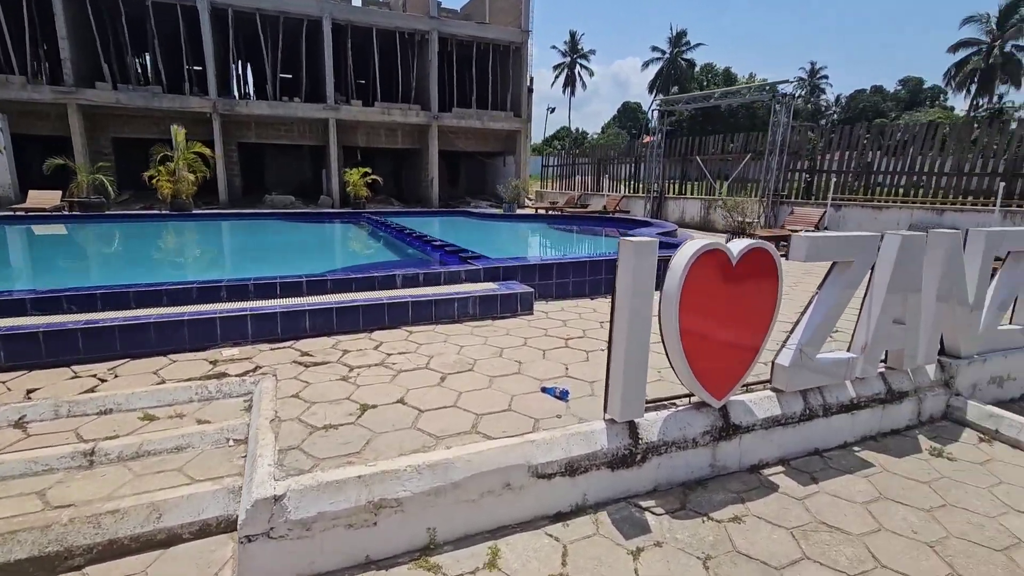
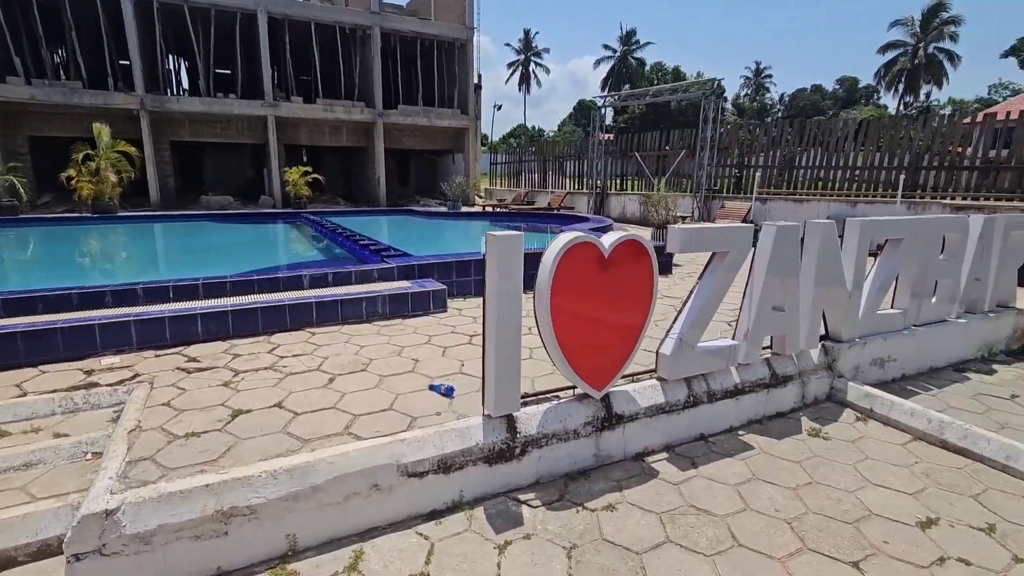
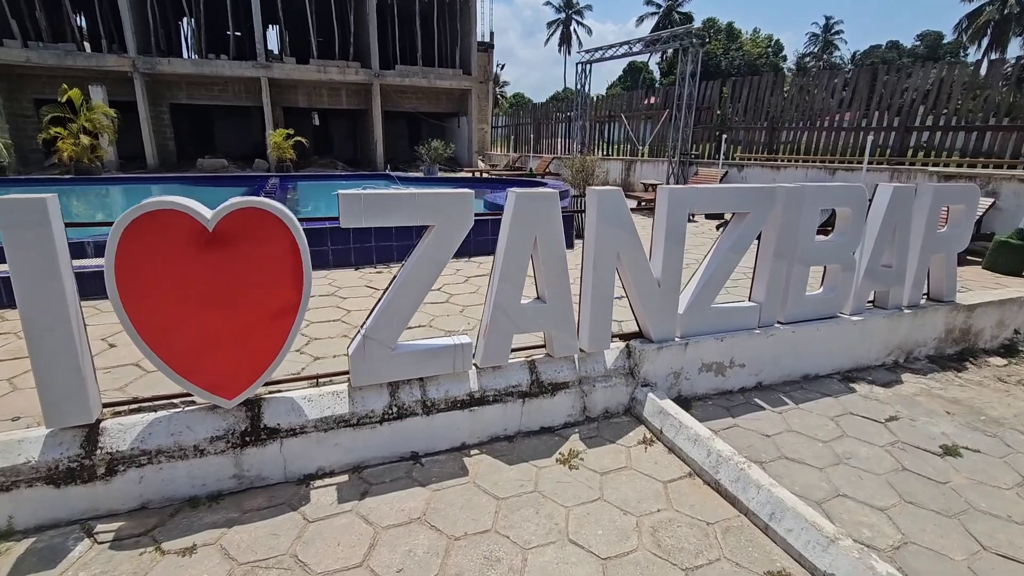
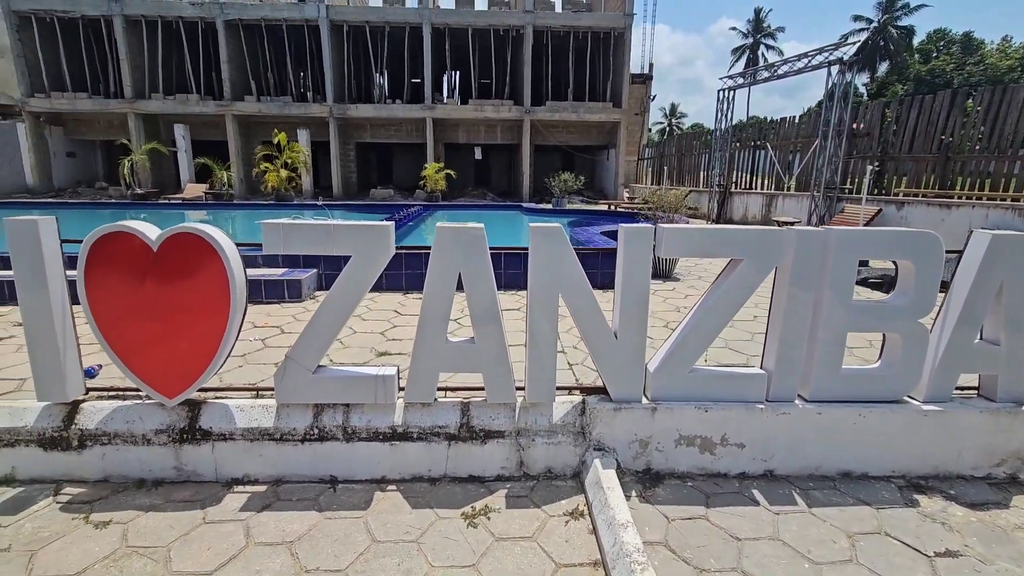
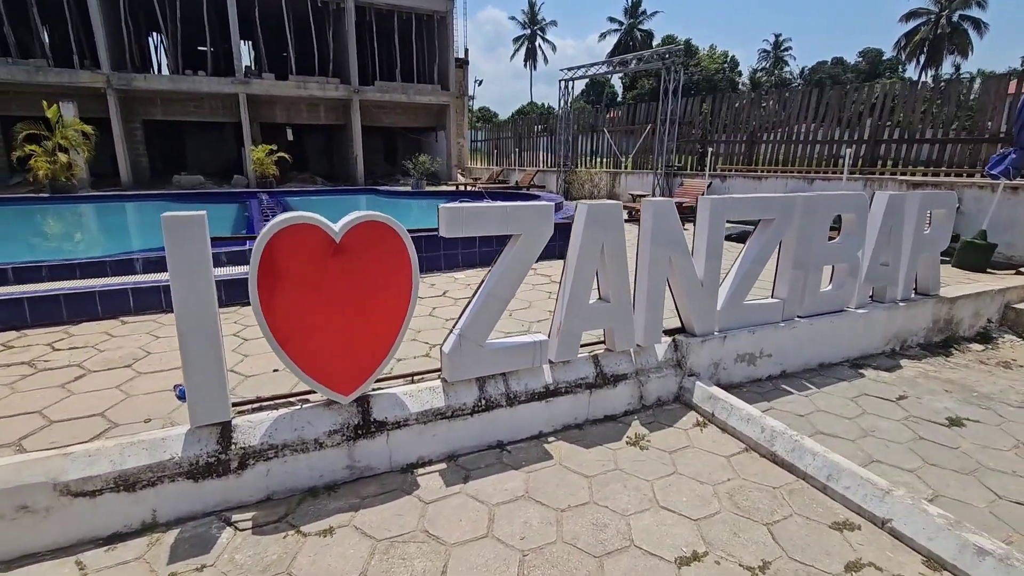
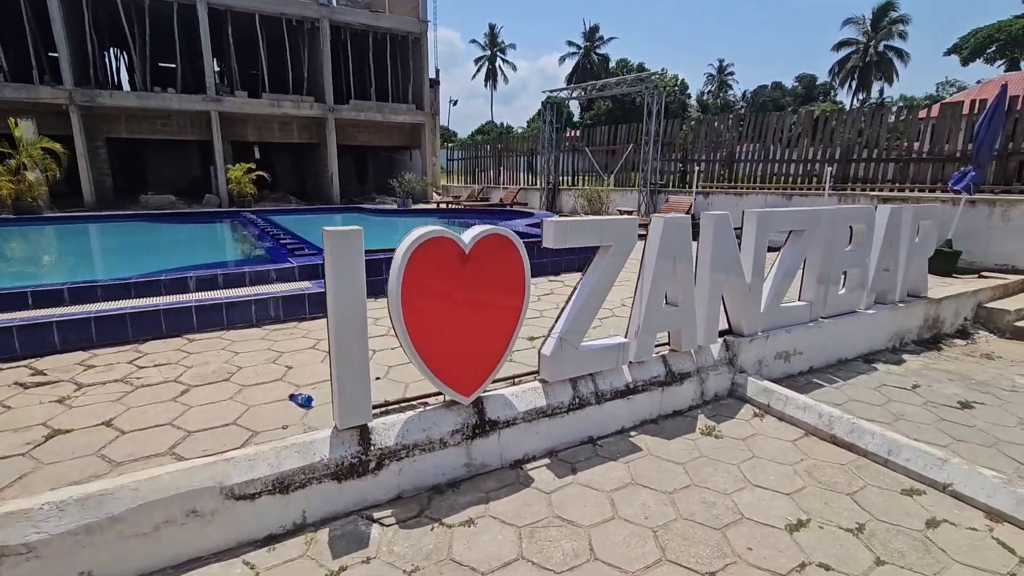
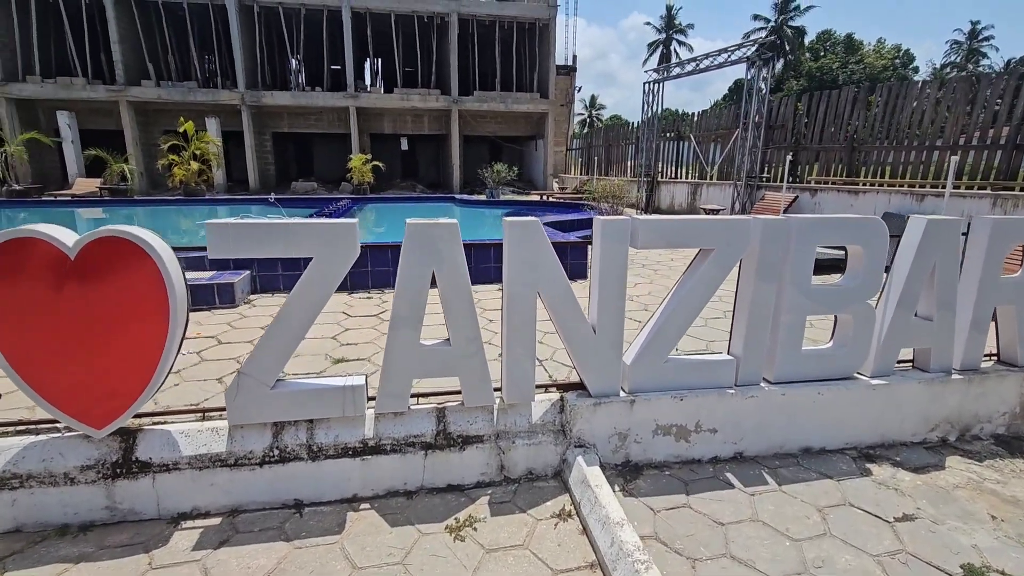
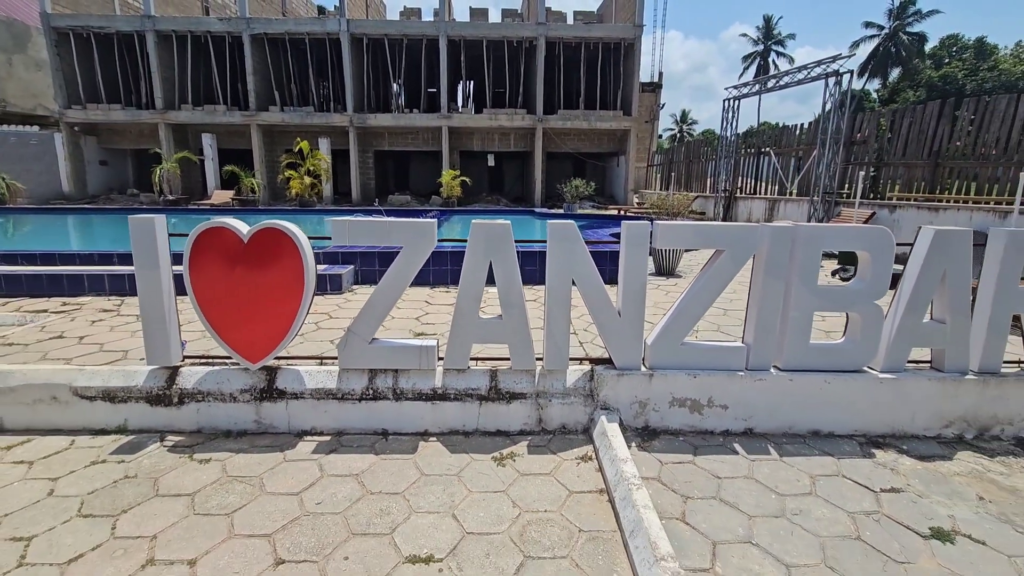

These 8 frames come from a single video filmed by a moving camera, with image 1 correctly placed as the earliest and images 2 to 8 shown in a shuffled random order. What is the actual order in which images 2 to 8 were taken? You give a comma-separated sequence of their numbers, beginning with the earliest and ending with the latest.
2, 6, 5, 3, 7, 4, 8
